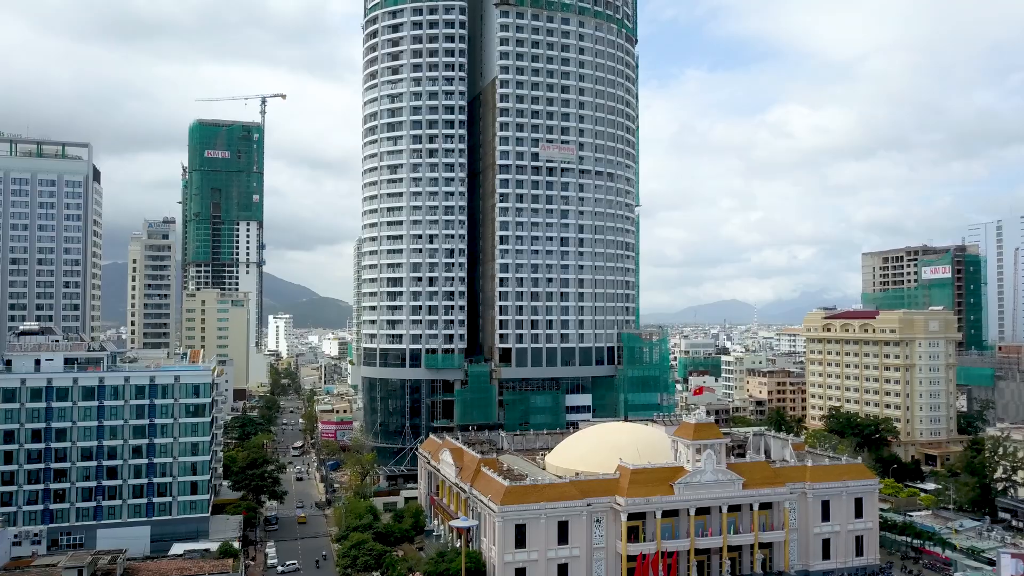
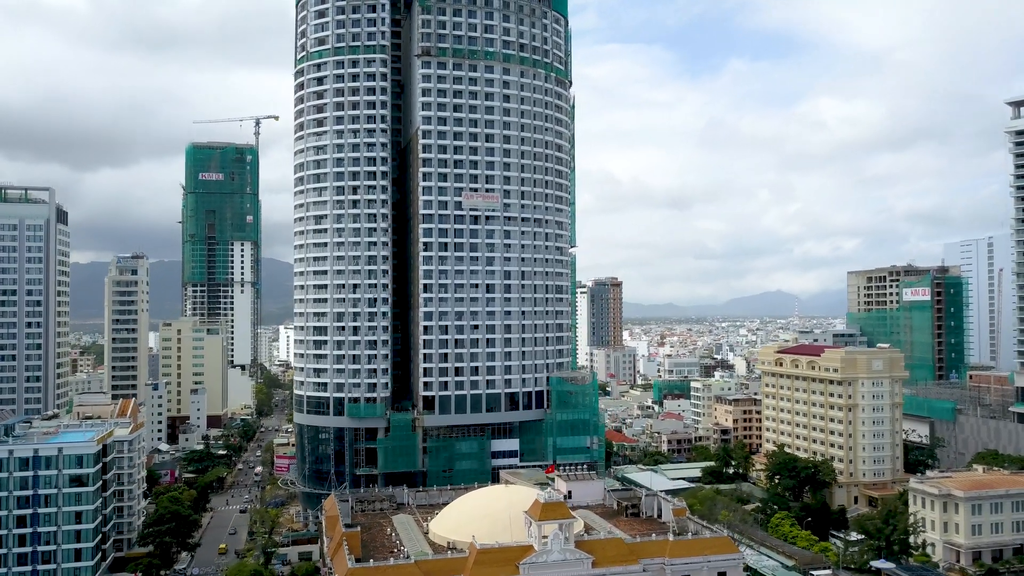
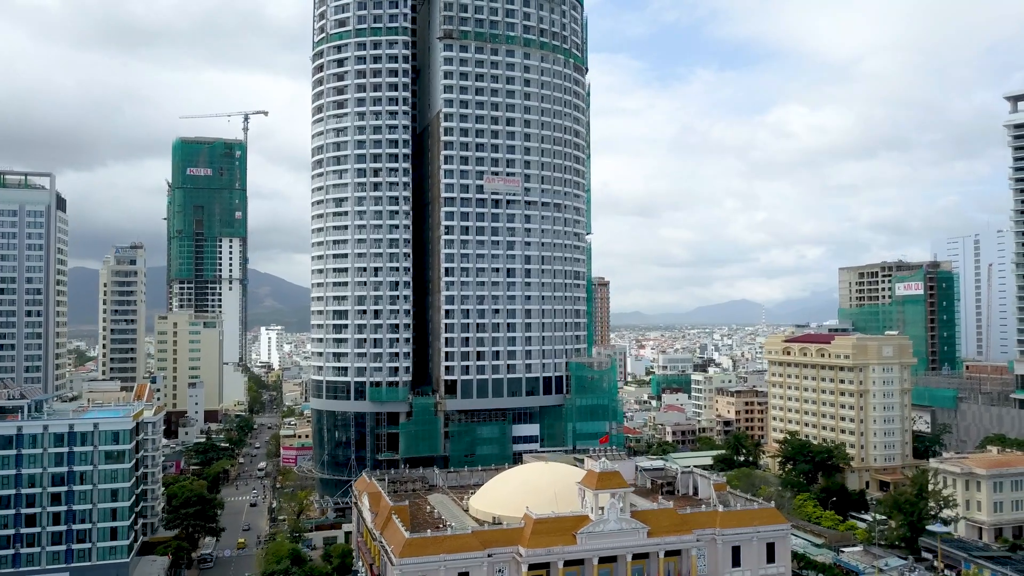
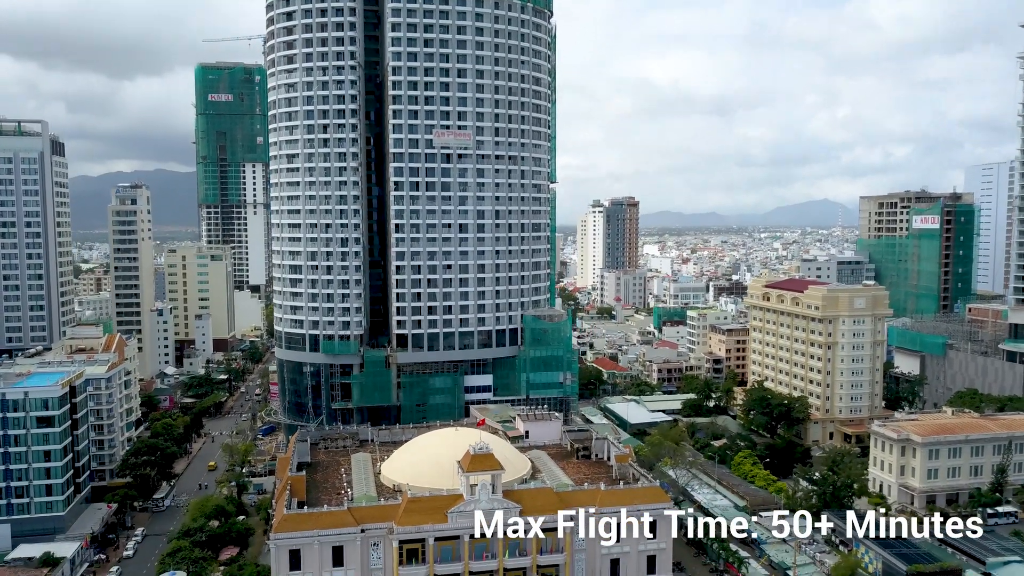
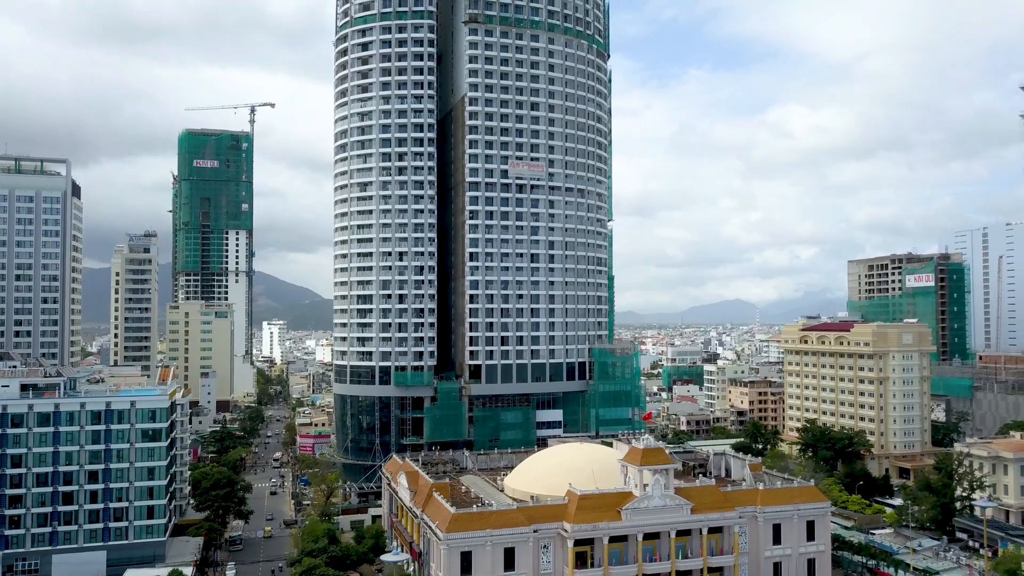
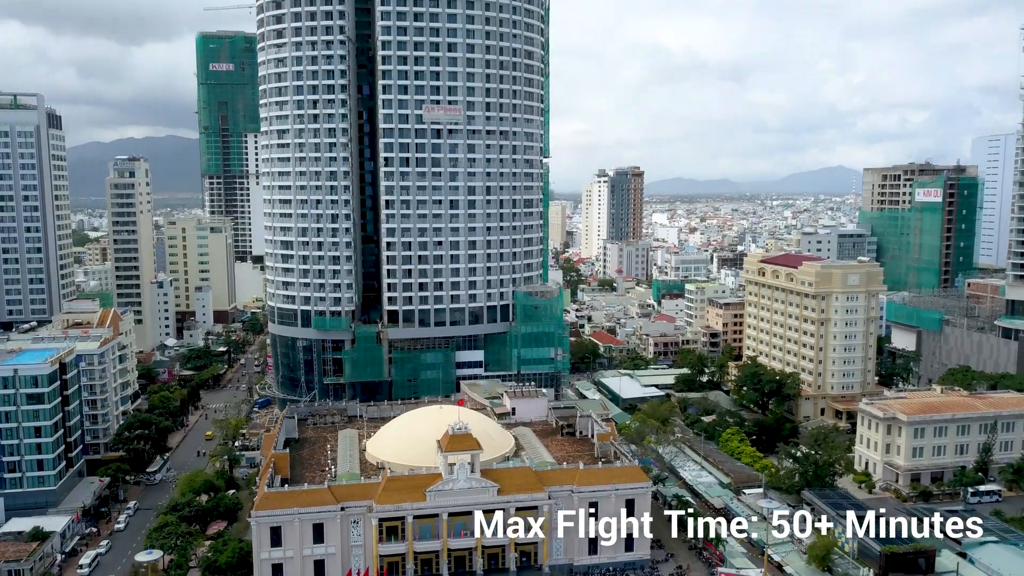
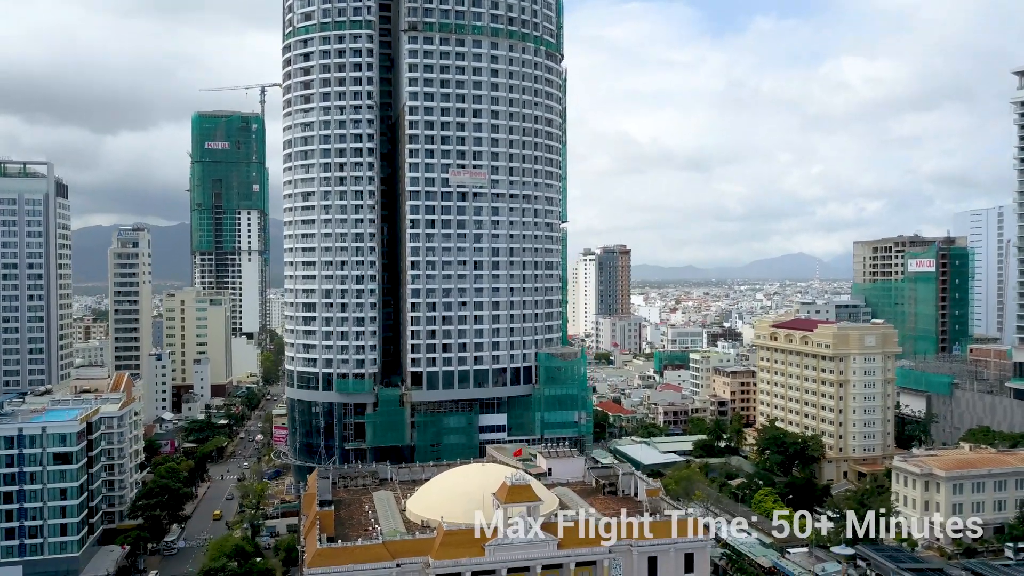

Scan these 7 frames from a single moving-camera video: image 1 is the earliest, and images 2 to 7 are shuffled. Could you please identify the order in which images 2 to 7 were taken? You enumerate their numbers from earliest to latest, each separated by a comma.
5, 3, 2, 7, 4, 6
